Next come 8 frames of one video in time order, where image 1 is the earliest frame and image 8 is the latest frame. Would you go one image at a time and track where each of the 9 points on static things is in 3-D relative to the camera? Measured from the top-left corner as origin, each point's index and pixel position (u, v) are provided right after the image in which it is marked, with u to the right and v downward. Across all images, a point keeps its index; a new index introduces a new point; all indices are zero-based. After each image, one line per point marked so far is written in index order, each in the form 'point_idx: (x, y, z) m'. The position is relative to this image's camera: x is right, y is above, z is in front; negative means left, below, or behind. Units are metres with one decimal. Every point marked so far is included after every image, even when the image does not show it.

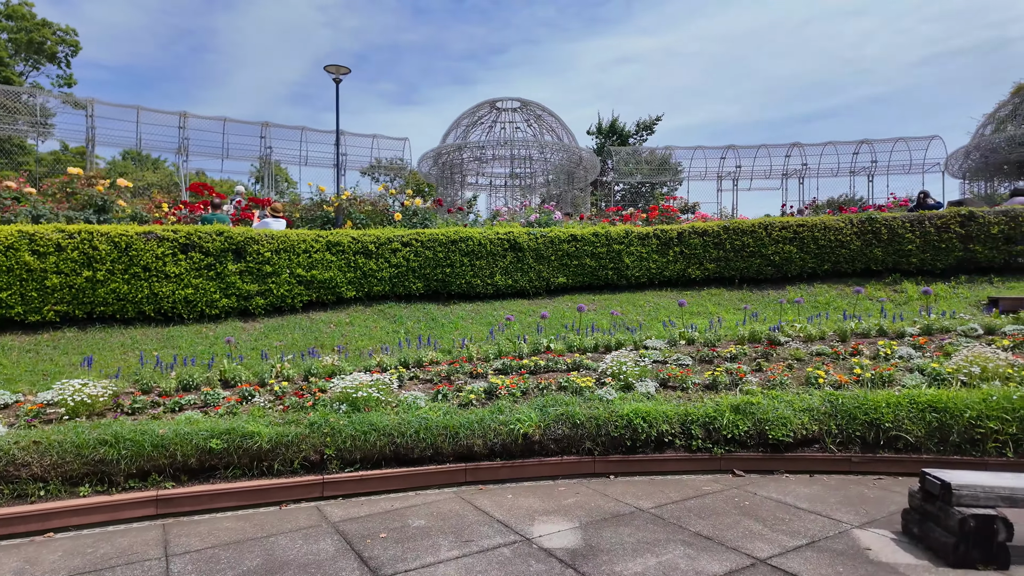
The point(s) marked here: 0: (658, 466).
0: (+1.1, -1.3, +4.3) m
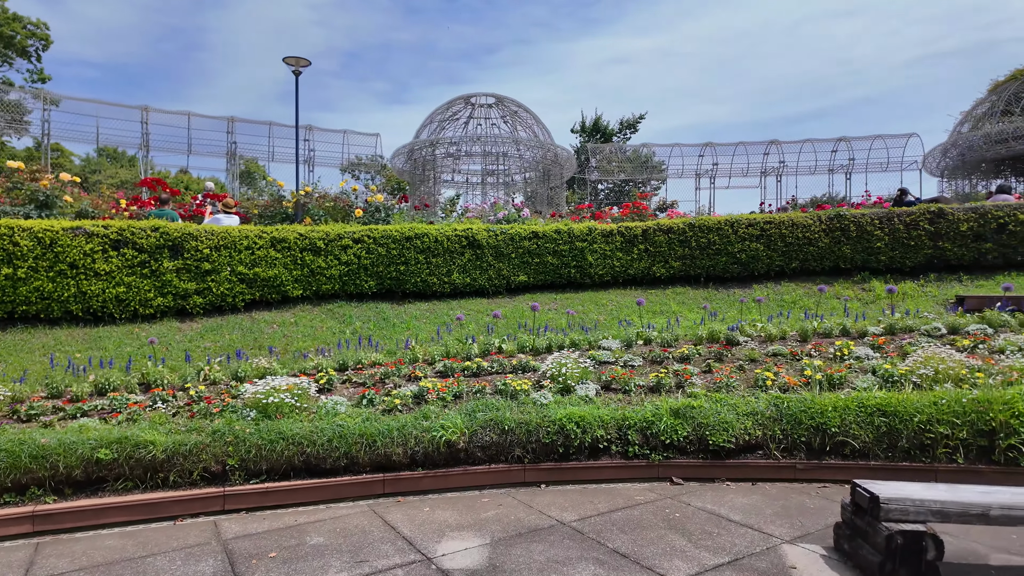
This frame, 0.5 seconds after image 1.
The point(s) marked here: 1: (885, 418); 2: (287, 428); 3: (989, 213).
0: (+0.6, -1.3, +4.0) m
1: (+2.6, -0.9, +4.1) m
2: (-1.5, -0.9, +3.8) m
3: (+6.8, +1.1, +8.3) m
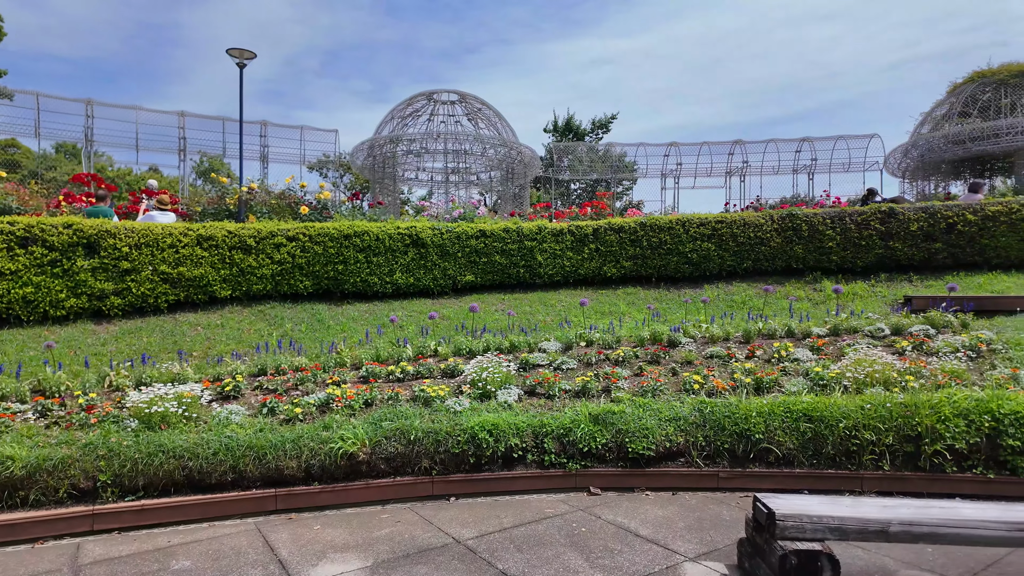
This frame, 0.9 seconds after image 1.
0: (0.0, -1.3, +3.8) m
1: (+2.0, -0.9, +4.0) m
2: (-2.1, -0.9, +3.5) m
3: (+6.0, +1.1, +8.2) m
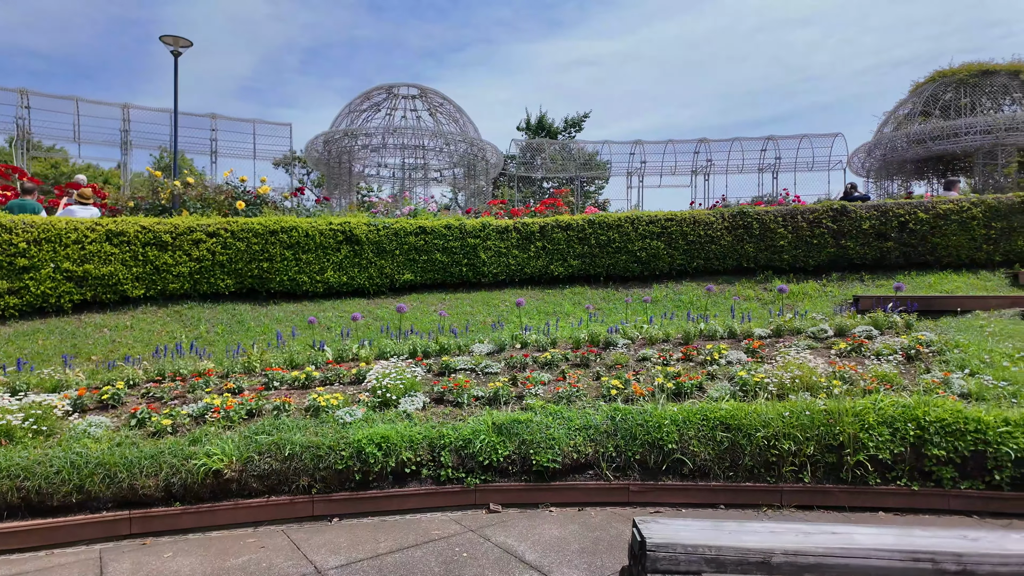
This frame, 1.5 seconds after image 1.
0: (-0.7, -1.3, +3.5) m
1: (+1.4, -0.9, +3.7) m
2: (-2.7, -0.9, +3.1) m
3: (+5.2, +1.1, +8.1) m
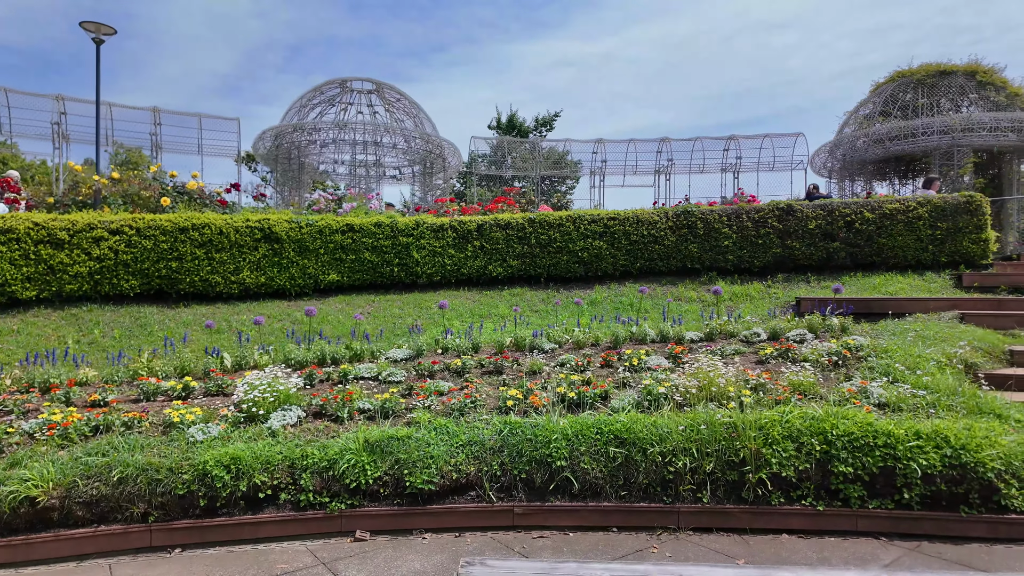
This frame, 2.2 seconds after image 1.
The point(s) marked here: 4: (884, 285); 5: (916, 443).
0: (-1.4, -1.3, +3.1) m
1: (+0.6, -0.9, +3.4) m
2: (-3.4, -0.9, +2.7) m
3: (+4.4, +1.1, +7.9) m
4: (+4.7, 0.0, +7.4) m
5: (+2.3, -0.9, +3.3) m
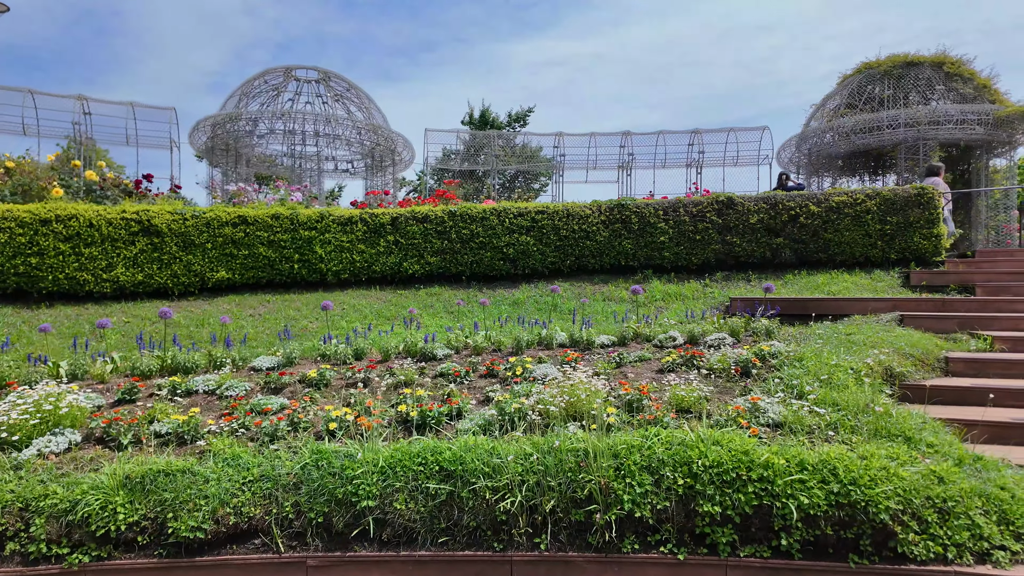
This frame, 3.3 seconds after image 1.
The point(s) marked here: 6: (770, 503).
0: (-2.4, -1.3, +2.5) m
1: (-0.3, -0.9, +2.8) m
2: (-4.4, -0.9, +2.0) m
3: (+3.4, +1.1, +7.3) m
4: (+3.7, 0.0, +6.8) m
5: (+1.3, -0.9, +2.7) m
6: (+1.2, -1.0, +2.7) m
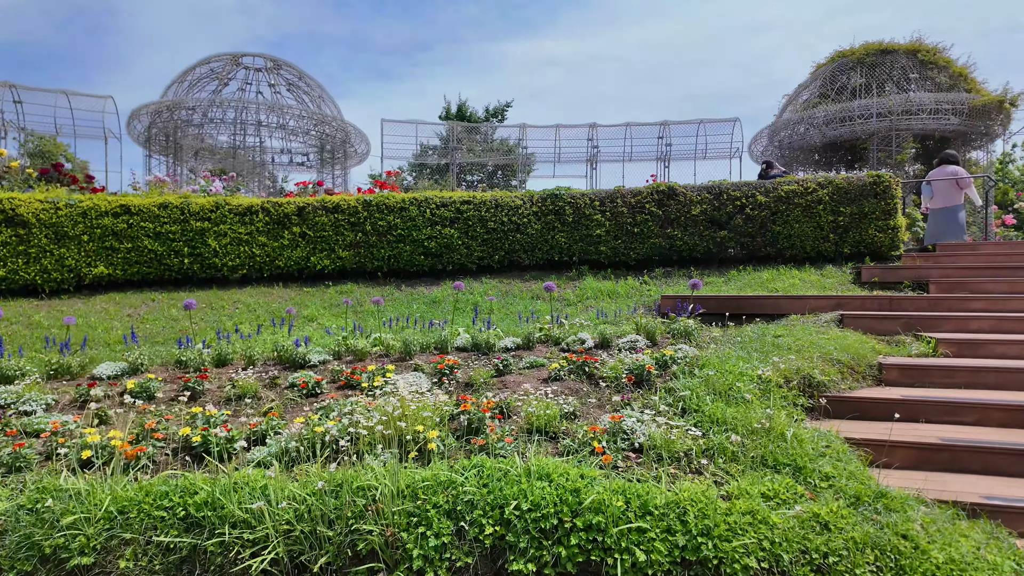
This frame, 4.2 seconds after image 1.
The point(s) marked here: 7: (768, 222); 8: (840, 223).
0: (-3.2, -1.3, +1.8) m
1: (-1.2, -0.9, +2.2) m
2: (-5.2, -0.9, +1.4) m
3: (+2.5, +1.1, +6.7) m
4: (+2.8, +0.1, +6.2) m
5: (+0.4, -0.8, +2.1) m
6: (+0.3, -1.0, +2.1) m
7: (+2.9, +0.8, +6.7) m
8: (+3.7, +0.7, +6.5) m
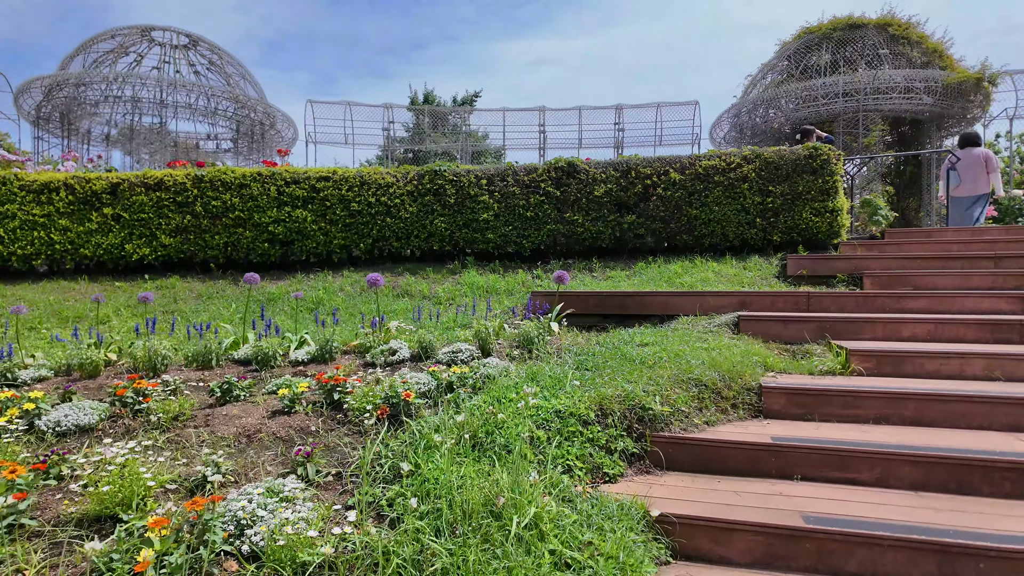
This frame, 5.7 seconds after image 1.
0: (-4.5, -1.2, +0.7) m
1: (-2.4, -0.9, +1.0) m
2: (-6.5, -0.9, +0.2) m
3: (+1.2, +1.1, +5.6) m
4: (+1.5, +0.1, +5.1) m
5: (-0.8, -0.8, +0.9) m
6: (-0.9, -0.9, +0.9) m
7: (+1.6, +0.8, +5.6) m
8: (+2.4, +0.8, +5.4) m
